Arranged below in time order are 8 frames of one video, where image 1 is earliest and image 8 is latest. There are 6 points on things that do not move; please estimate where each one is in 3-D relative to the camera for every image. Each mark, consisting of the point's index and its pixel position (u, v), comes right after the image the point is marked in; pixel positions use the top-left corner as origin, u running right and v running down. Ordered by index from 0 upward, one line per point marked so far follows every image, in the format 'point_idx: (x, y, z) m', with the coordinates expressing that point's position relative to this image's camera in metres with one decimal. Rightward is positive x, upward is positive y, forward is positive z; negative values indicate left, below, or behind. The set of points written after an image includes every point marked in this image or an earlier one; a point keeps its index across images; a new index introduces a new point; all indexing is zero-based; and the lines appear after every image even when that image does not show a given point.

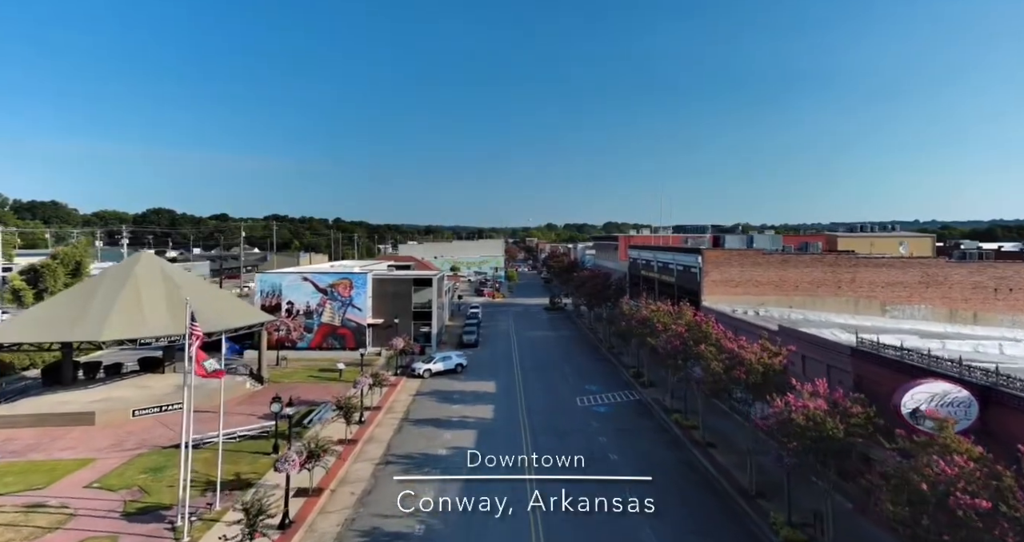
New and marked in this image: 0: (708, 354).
0: (+6.7, -2.9, +18.6) m
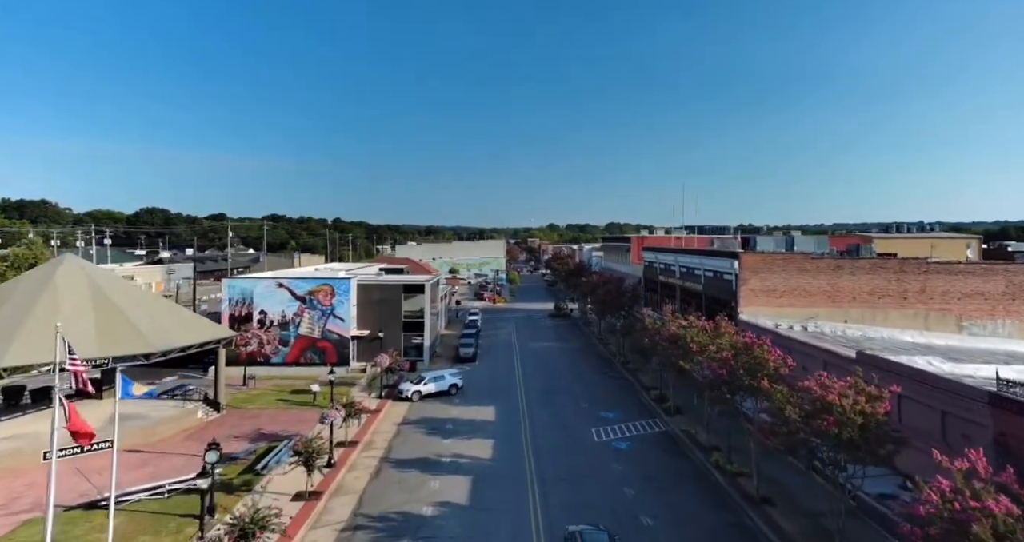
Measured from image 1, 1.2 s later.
0: (+6.8, -3.2, +14.2) m
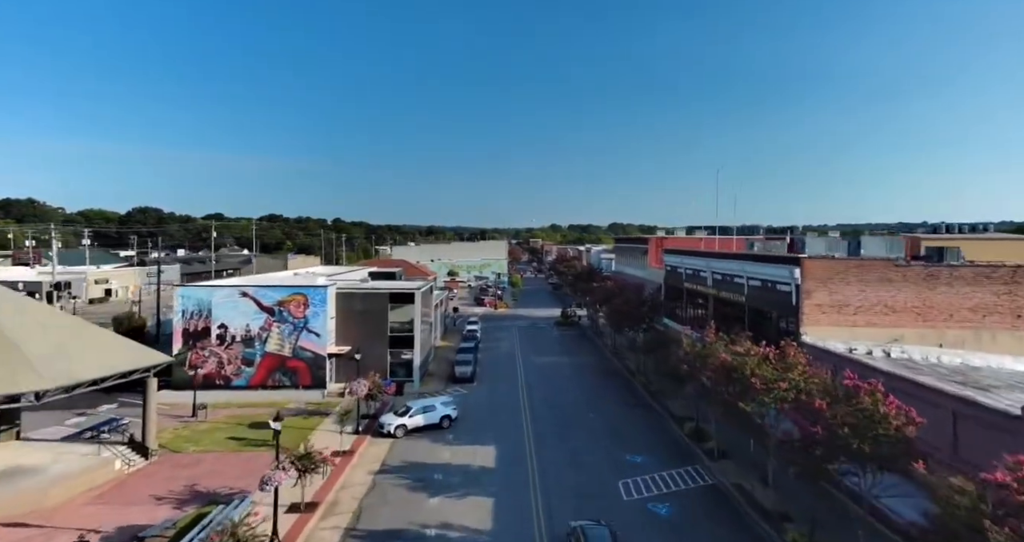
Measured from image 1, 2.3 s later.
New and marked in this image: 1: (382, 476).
0: (+7.0, -3.6, +9.2) m
1: (-4.7, -7.4, +19.3) m
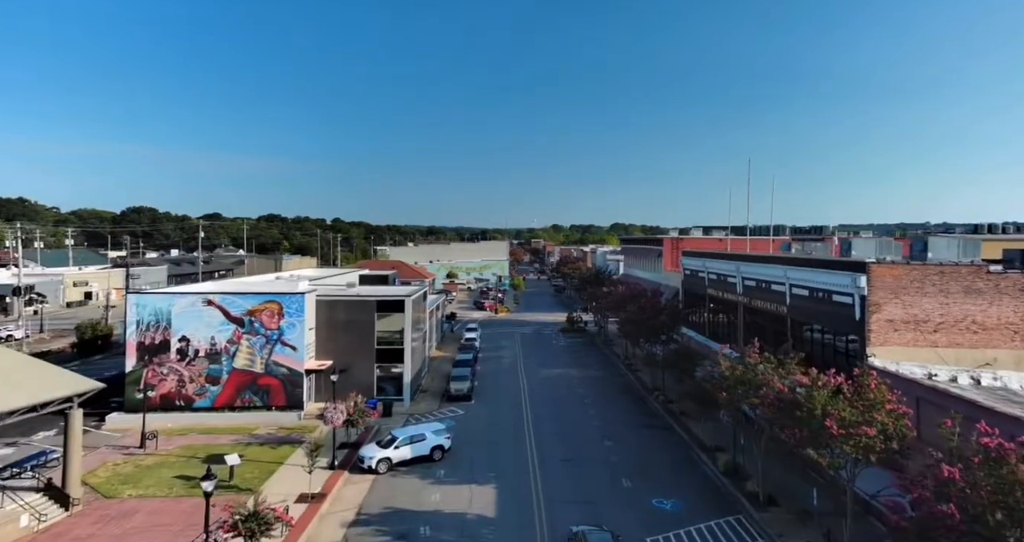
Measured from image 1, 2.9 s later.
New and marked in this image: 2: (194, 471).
0: (+7.1, -3.8, +5.6) m
1: (-4.6, -7.6, +15.8) m
2: (-11.0, -7.0, +18.7) m
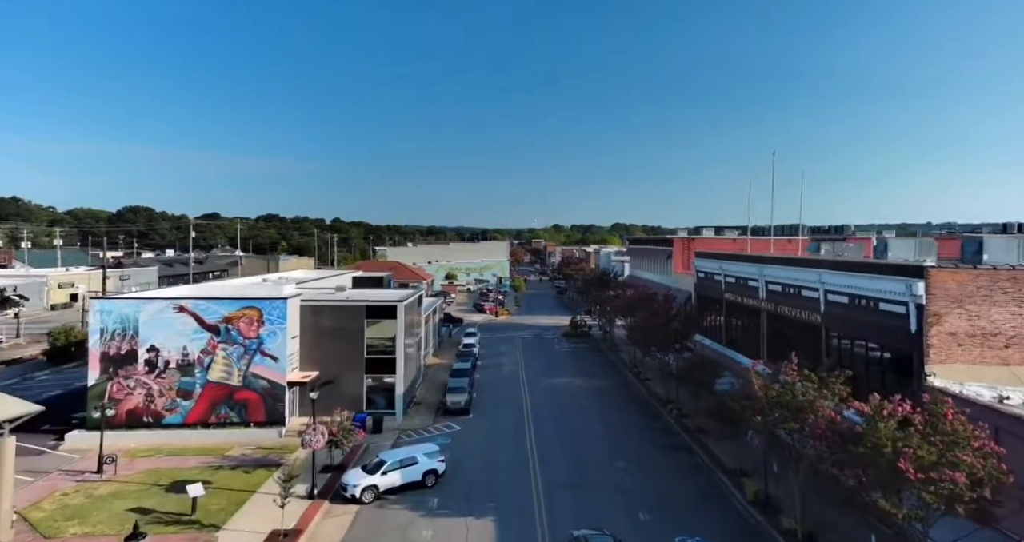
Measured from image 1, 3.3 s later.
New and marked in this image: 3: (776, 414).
0: (+7.2, -4.0, +3.4) m
1: (-4.5, -7.7, +13.6) m
2: (-11.0, -7.1, +16.4) m
3: (+7.2, -3.8, +14.5) m
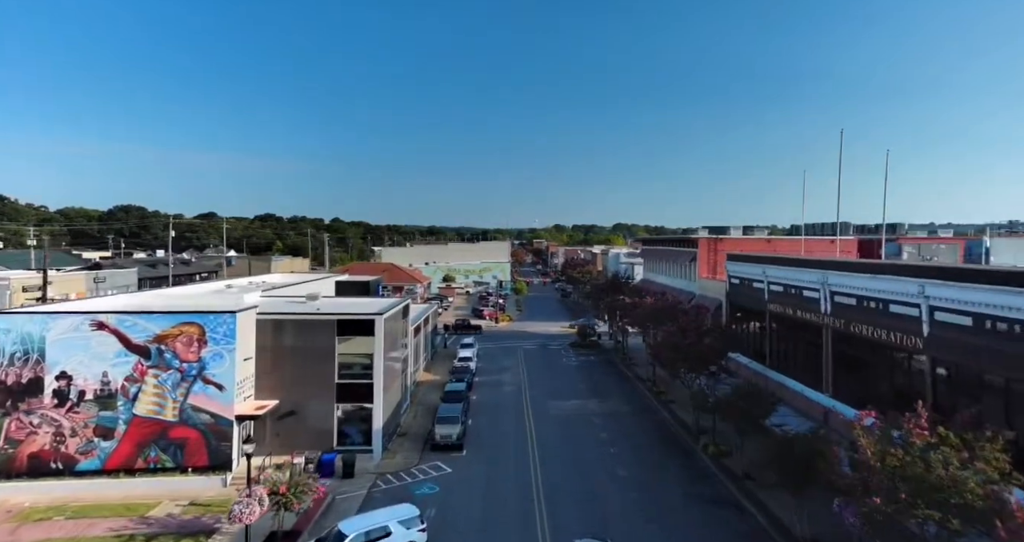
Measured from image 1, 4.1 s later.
0: (+7.2, -4.2, -1.1) m
1: (-4.5, -8.0, +9.0) m
2: (-10.9, -7.3, +11.9) m
3: (+7.2, -4.1, +9.9) m
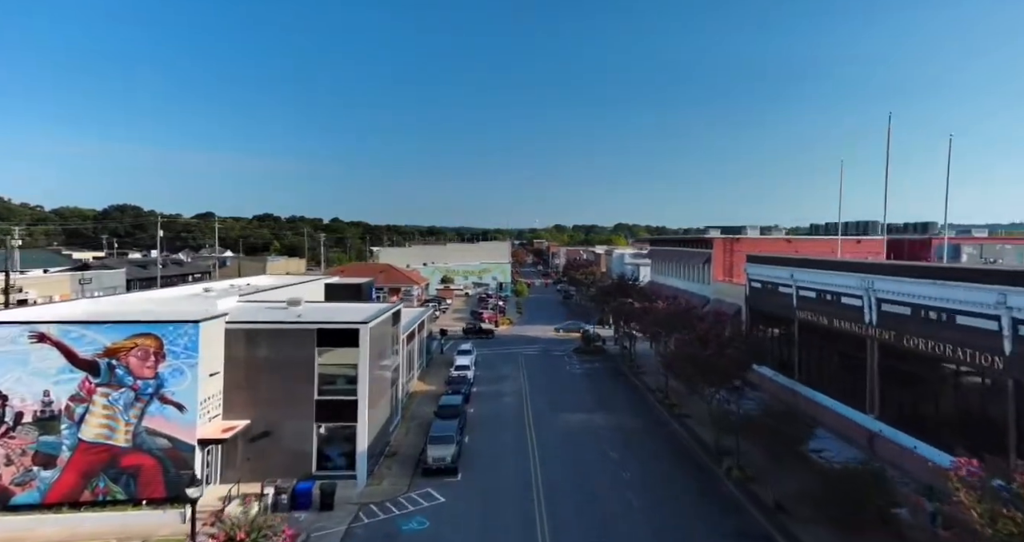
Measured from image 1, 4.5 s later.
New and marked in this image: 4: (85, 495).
0: (+7.2, -4.3, -3.5) m
1: (-4.4, -8.1, +6.7) m
2: (-10.9, -7.5, +9.6) m
3: (+7.3, -4.2, +7.6) m
4: (-12.5, -6.6, +15.8) m
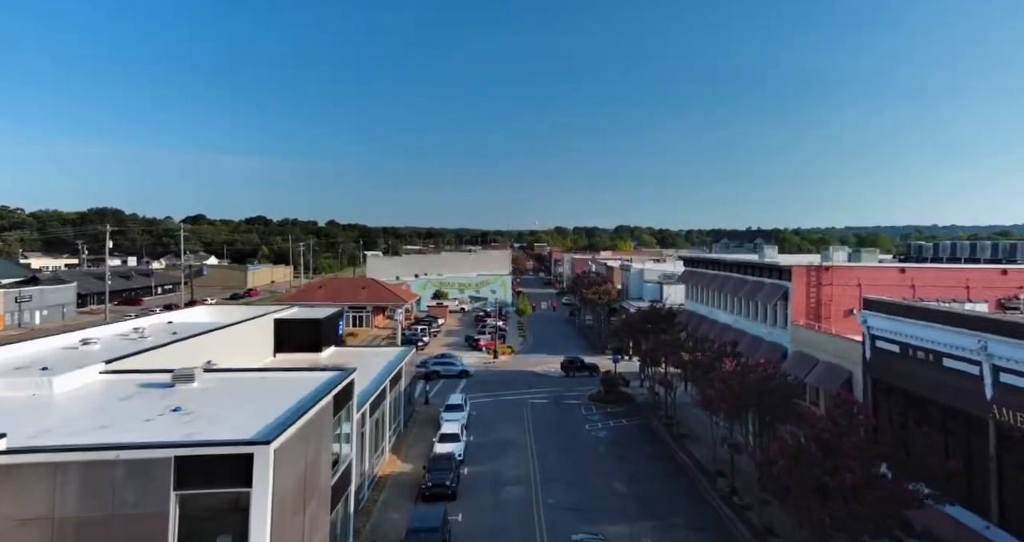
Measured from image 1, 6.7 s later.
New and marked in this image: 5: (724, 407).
0: (+7.4, -5.9, -11.8) m
1: (-4.2, -9.7, -1.6) m
2: (-10.7, -9.1, +1.3) m
3: (+7.5, -5.8, -0.7) m
4: (-12.3, -8.2, +7.4) m
5: (+7.4, -4.8, +19.8) m
